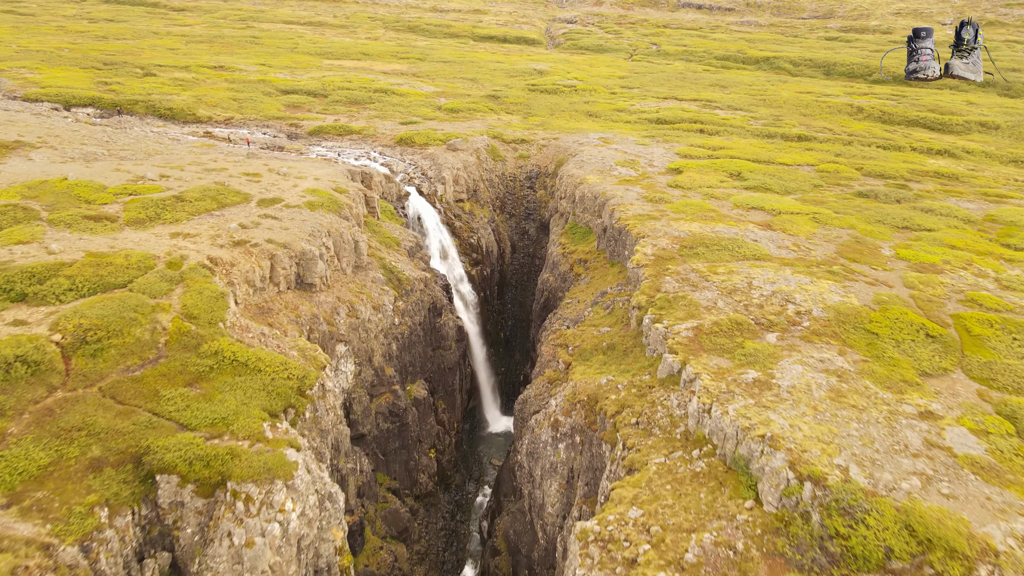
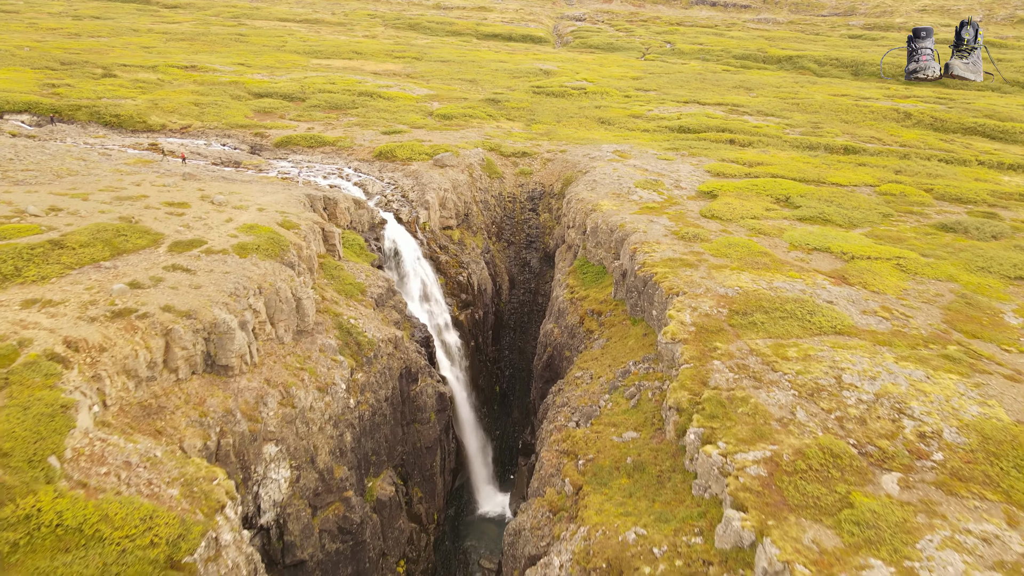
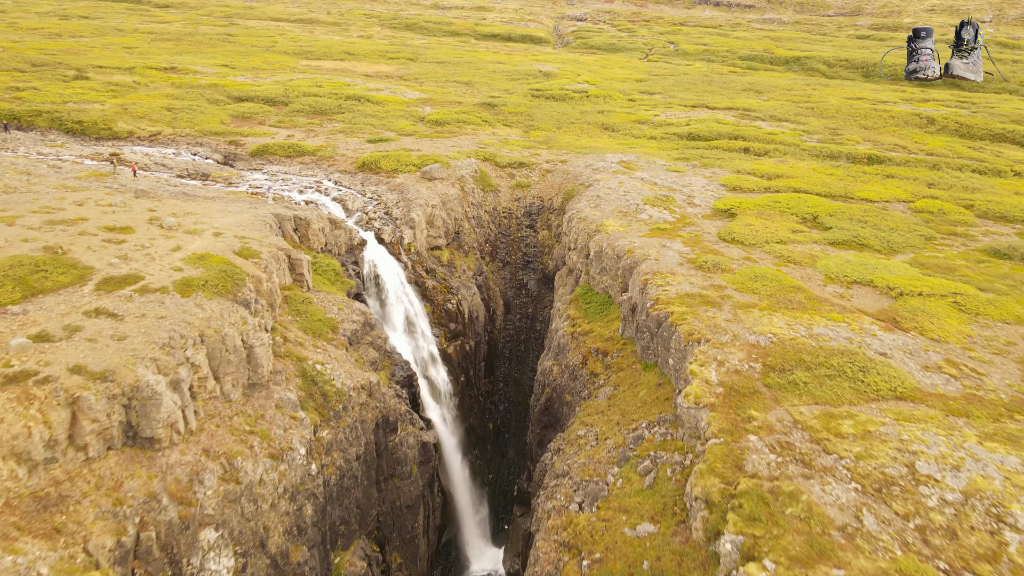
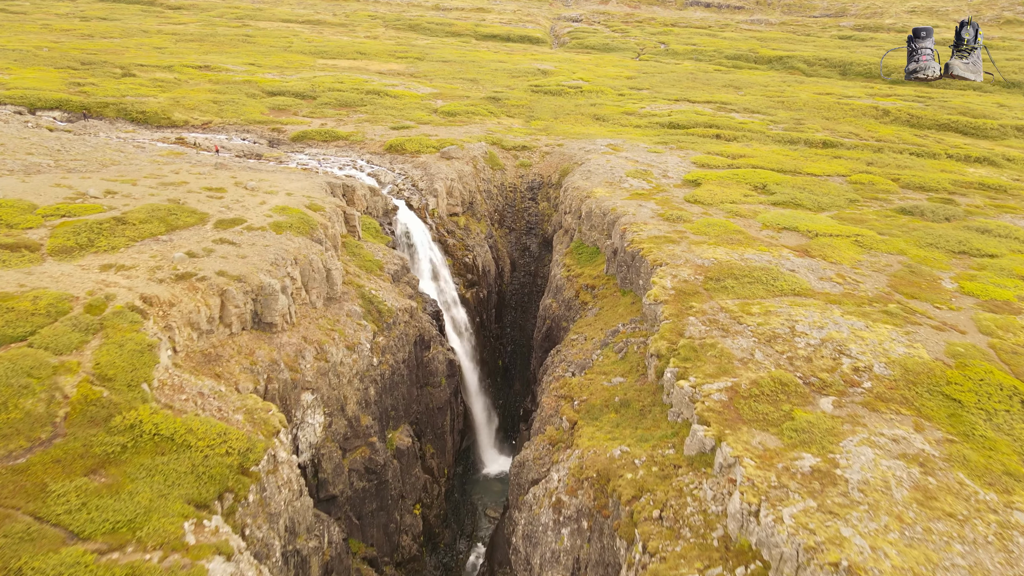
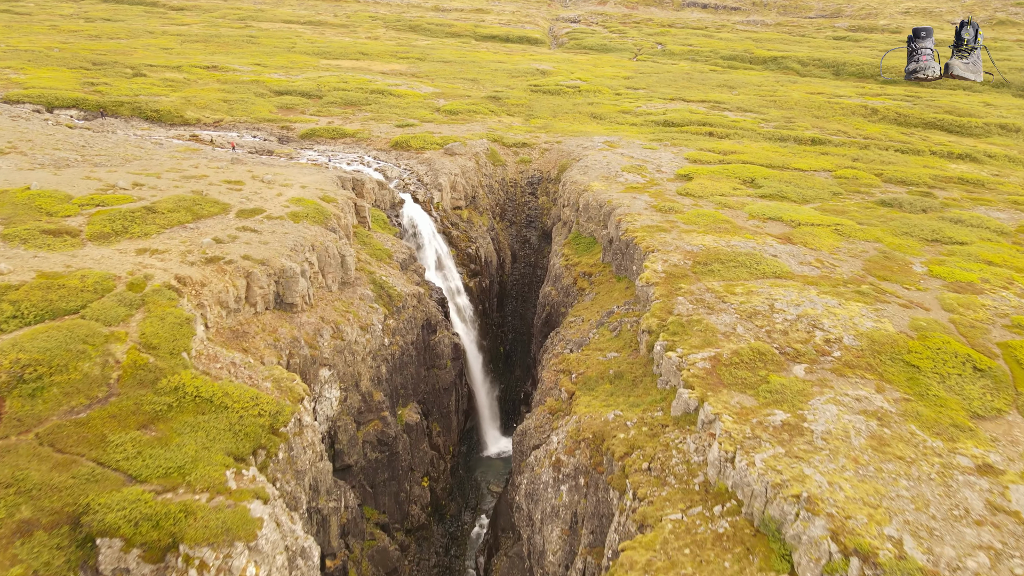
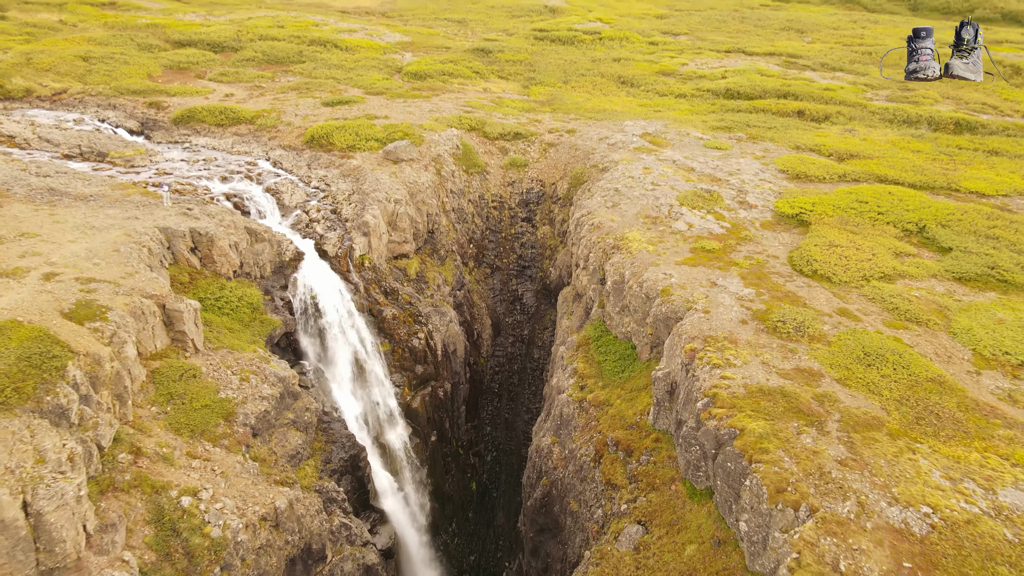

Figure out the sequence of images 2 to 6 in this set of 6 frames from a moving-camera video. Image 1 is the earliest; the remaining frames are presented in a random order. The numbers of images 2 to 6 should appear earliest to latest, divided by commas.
5, 4, 2, 3, 6
